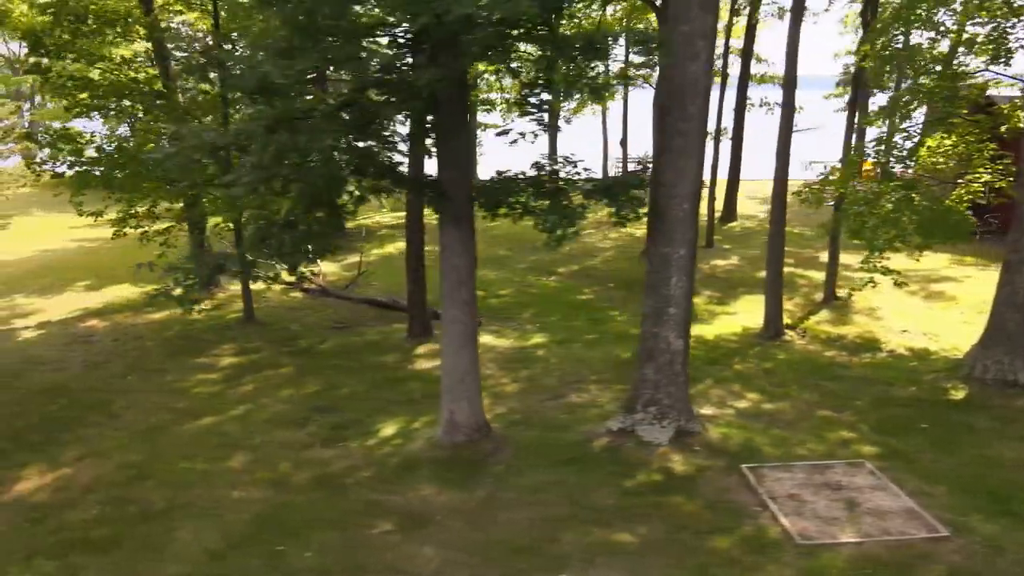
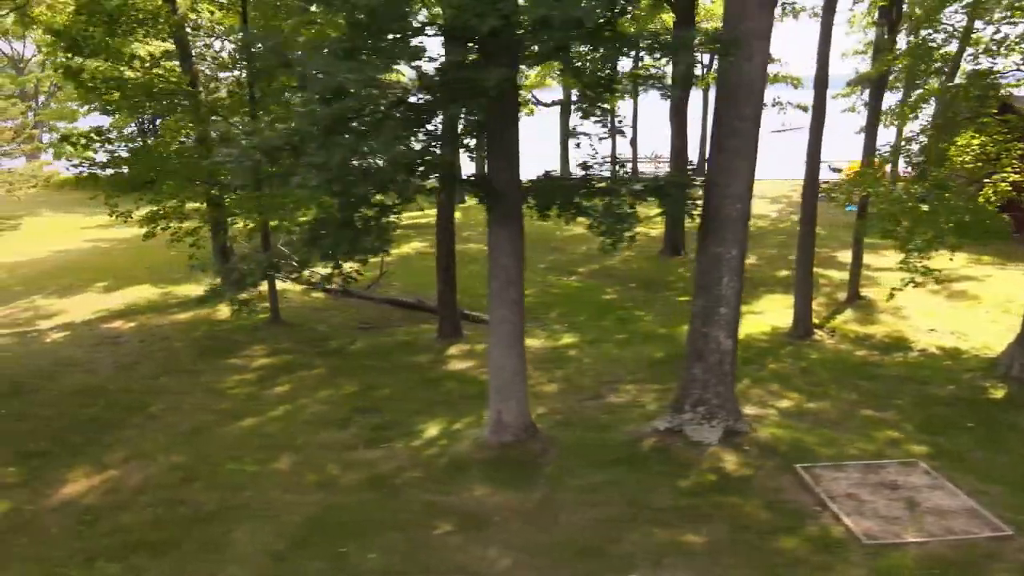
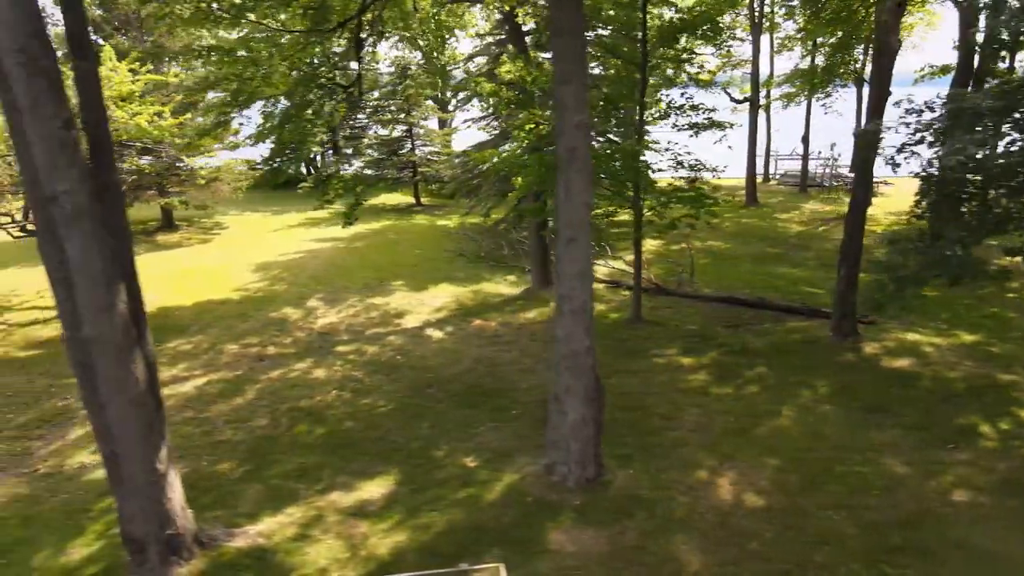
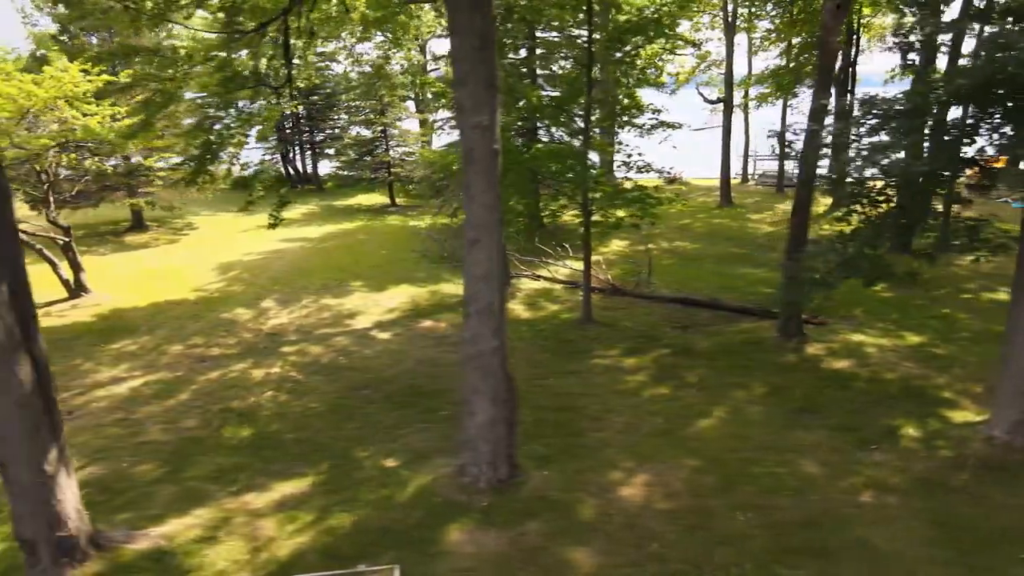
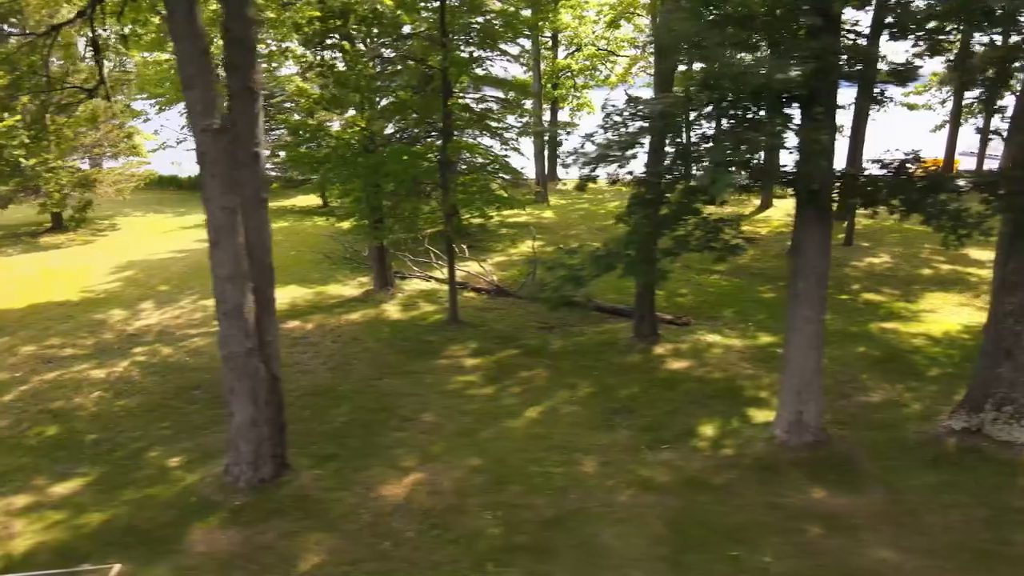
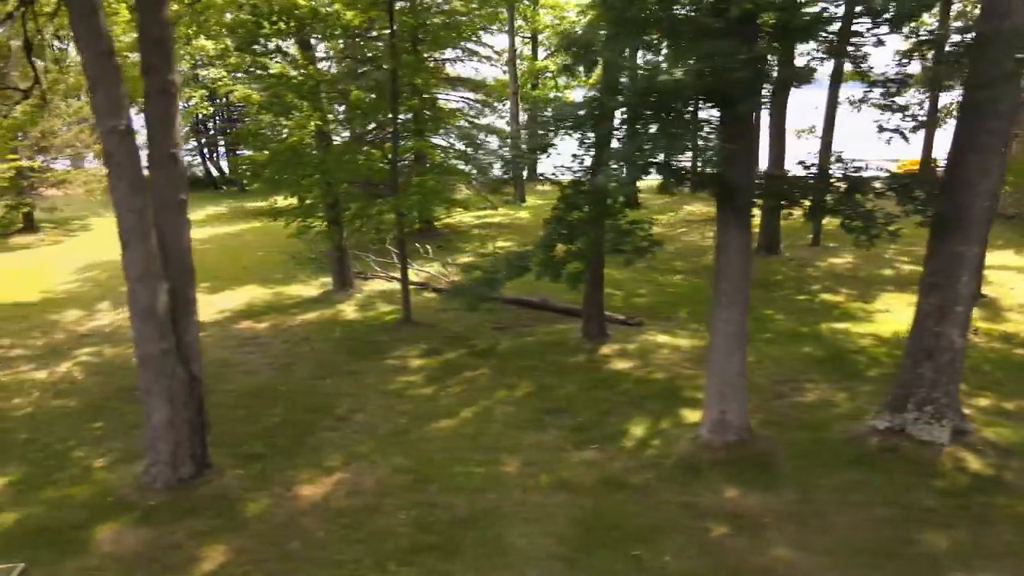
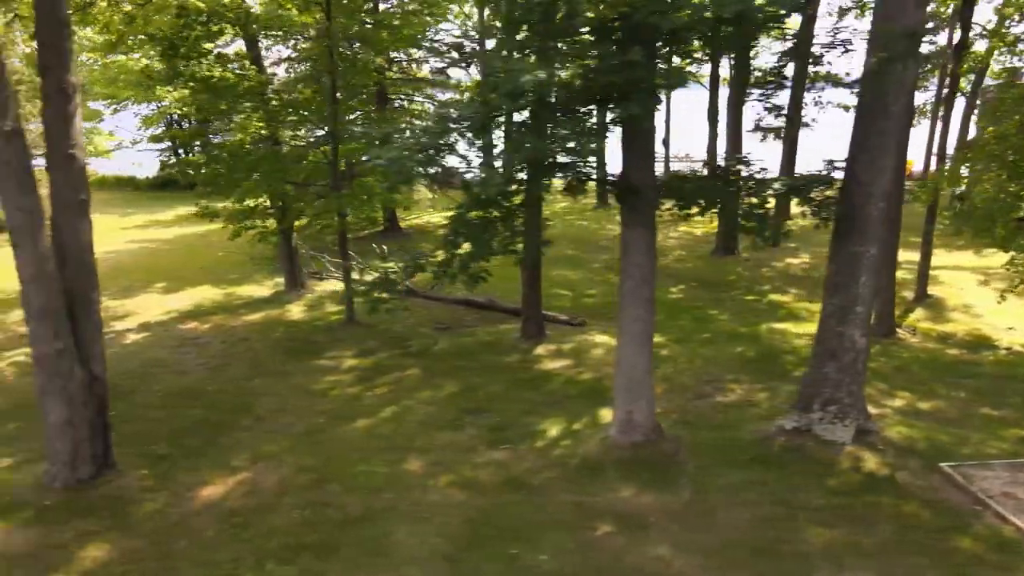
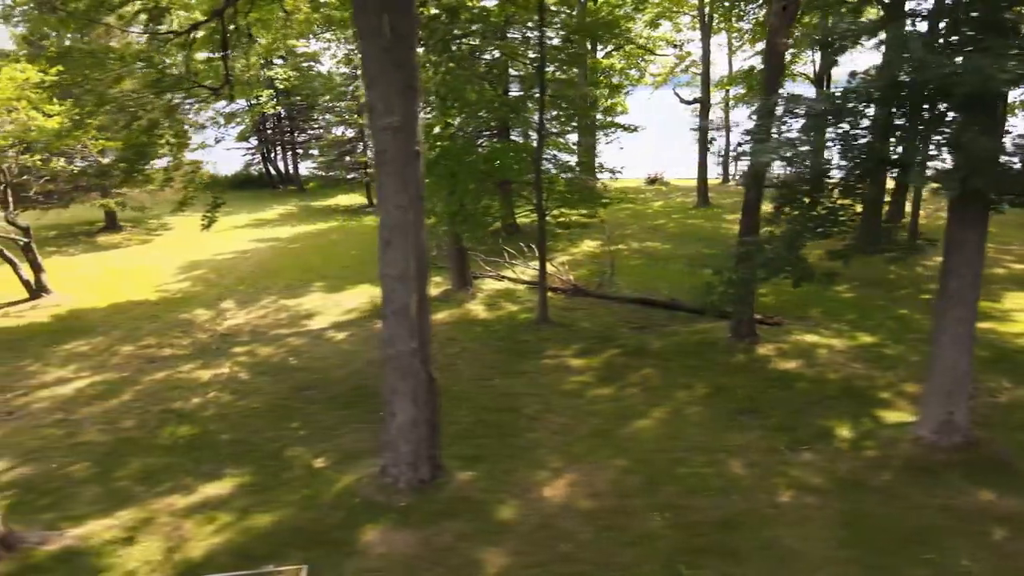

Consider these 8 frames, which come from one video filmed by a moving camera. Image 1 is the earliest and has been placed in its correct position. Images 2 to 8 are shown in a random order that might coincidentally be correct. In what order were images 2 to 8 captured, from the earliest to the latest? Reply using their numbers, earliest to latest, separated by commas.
2, 7, 6, 5, 8, 4, 3
